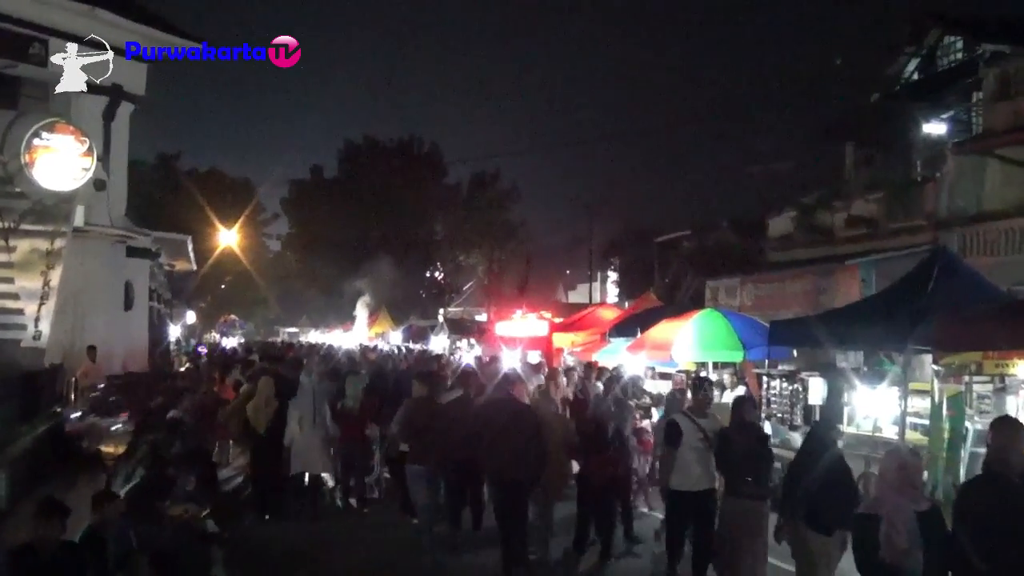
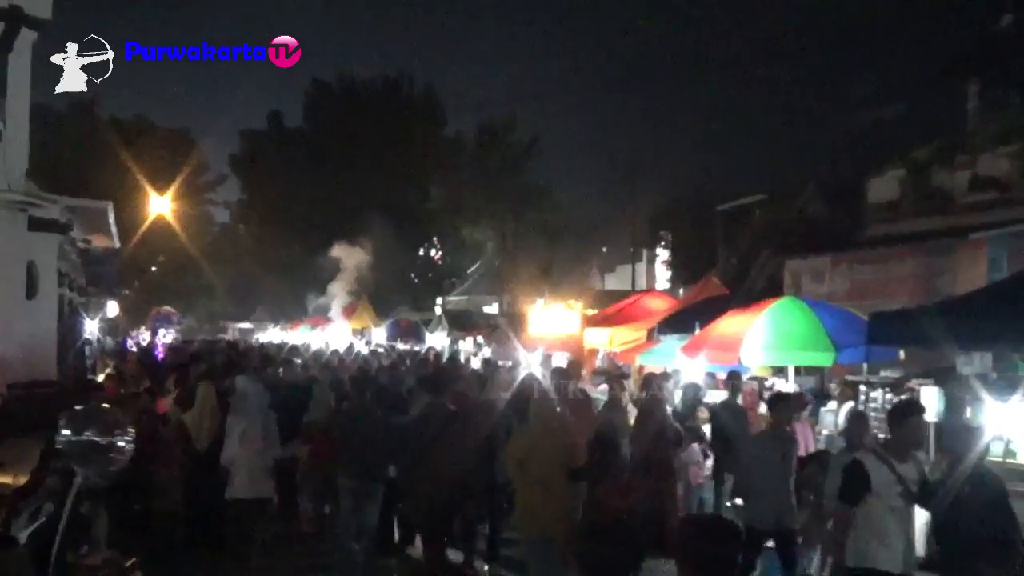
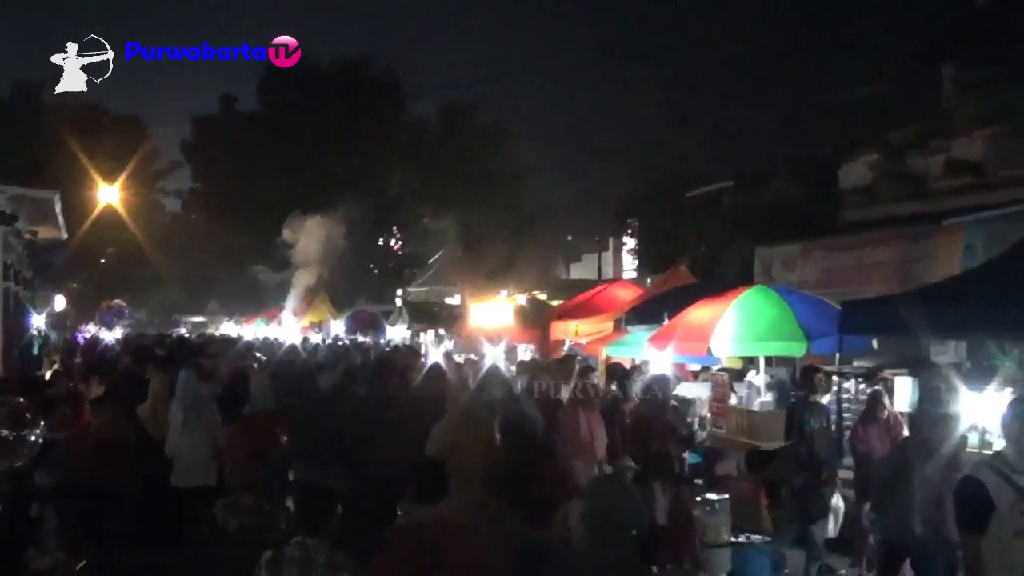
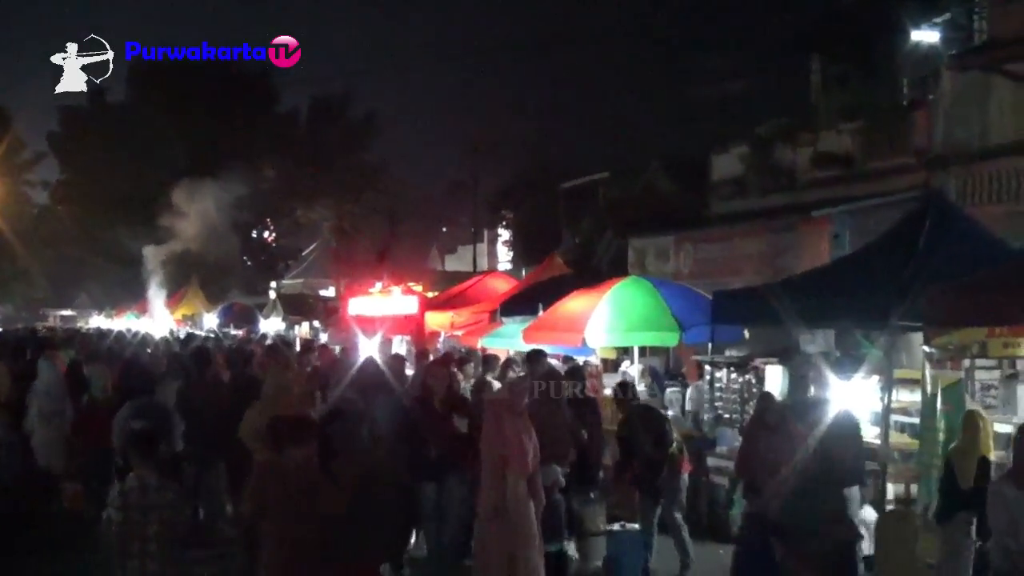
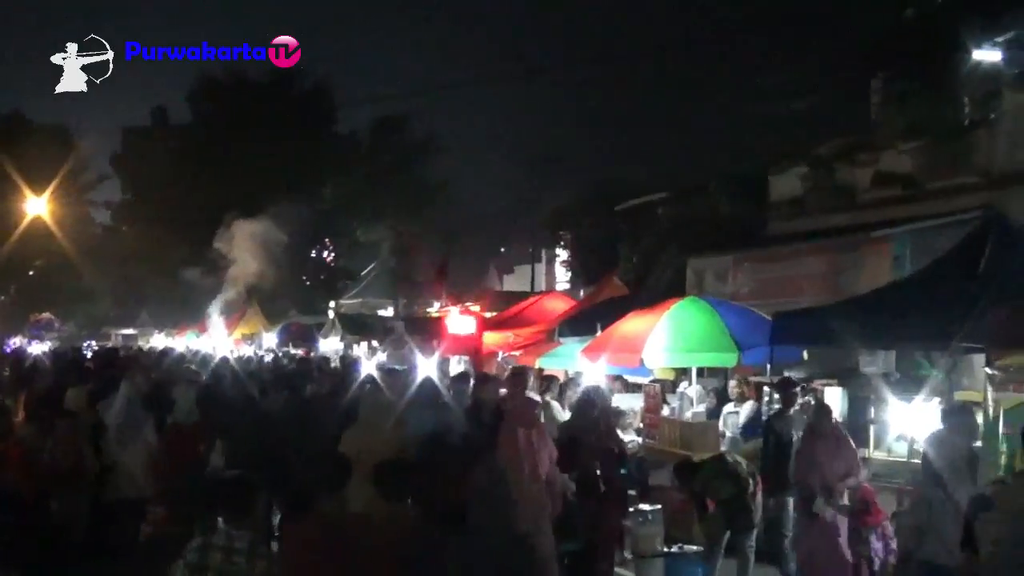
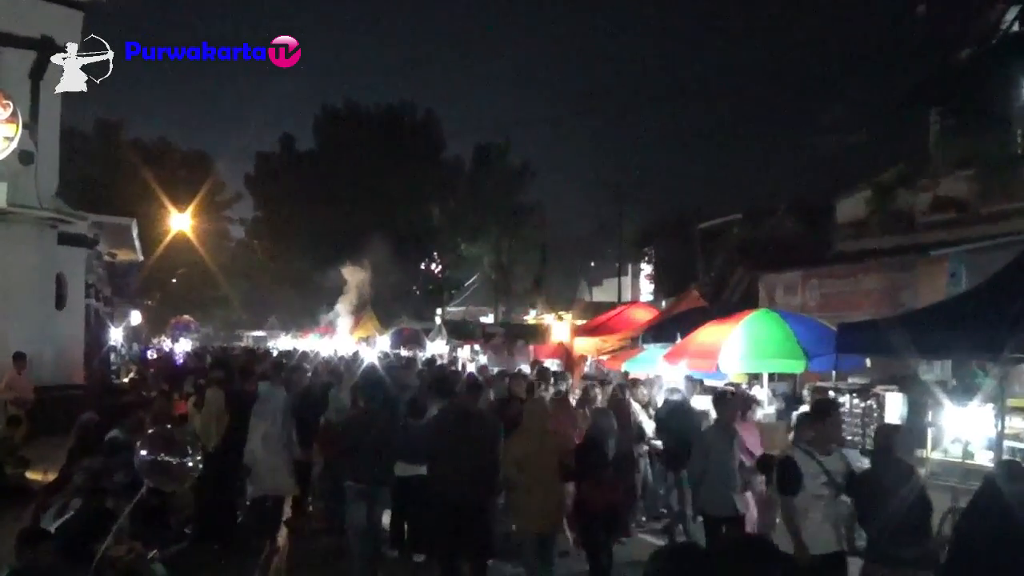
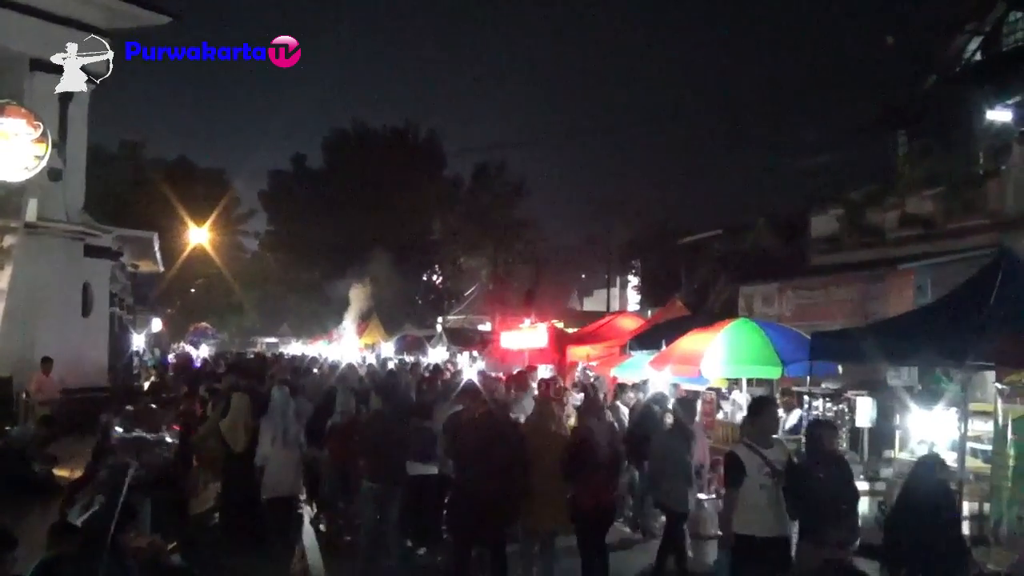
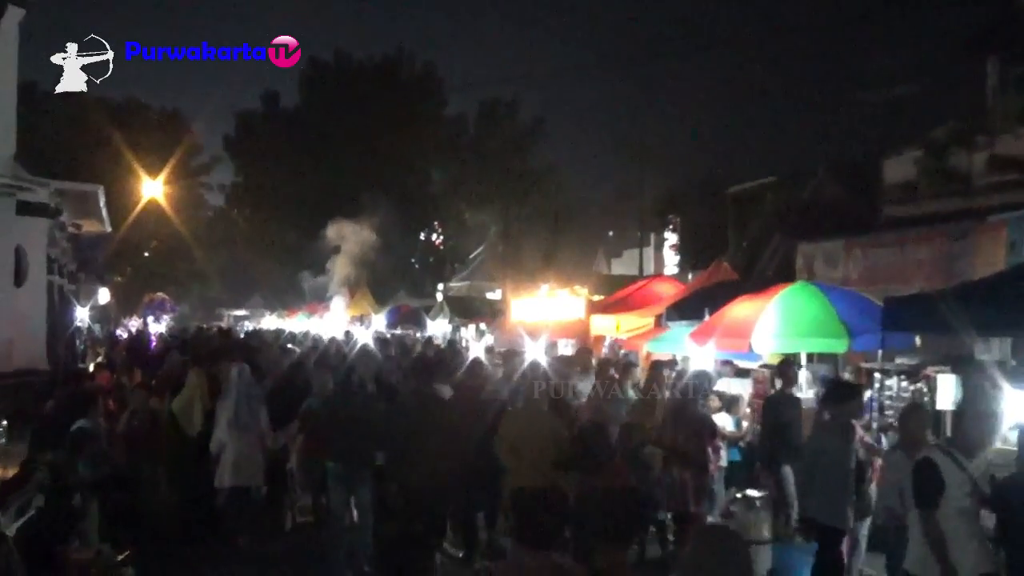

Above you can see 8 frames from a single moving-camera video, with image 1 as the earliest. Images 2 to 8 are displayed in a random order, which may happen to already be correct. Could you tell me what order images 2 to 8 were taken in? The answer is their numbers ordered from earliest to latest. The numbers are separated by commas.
7, 6, 2, 8, 3, 5, 4
